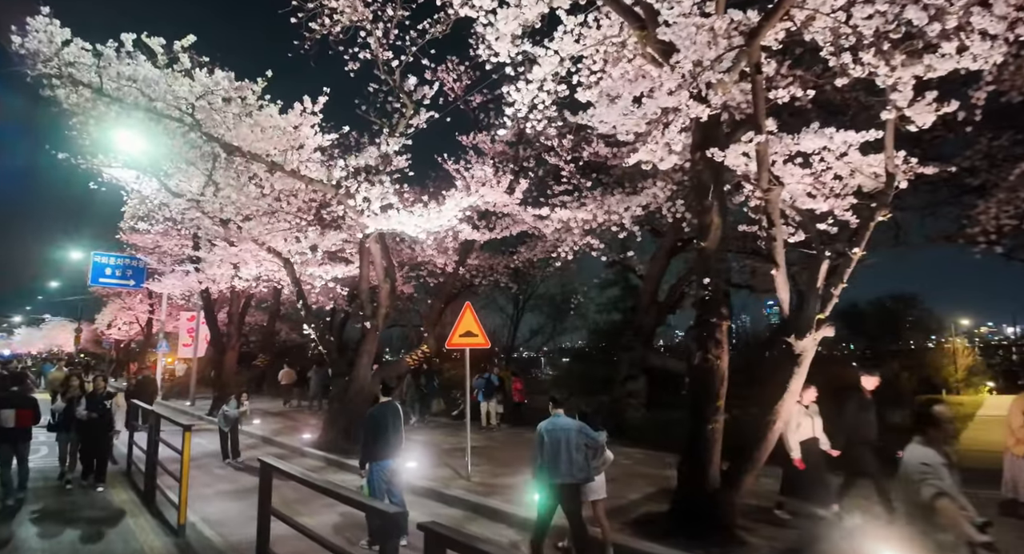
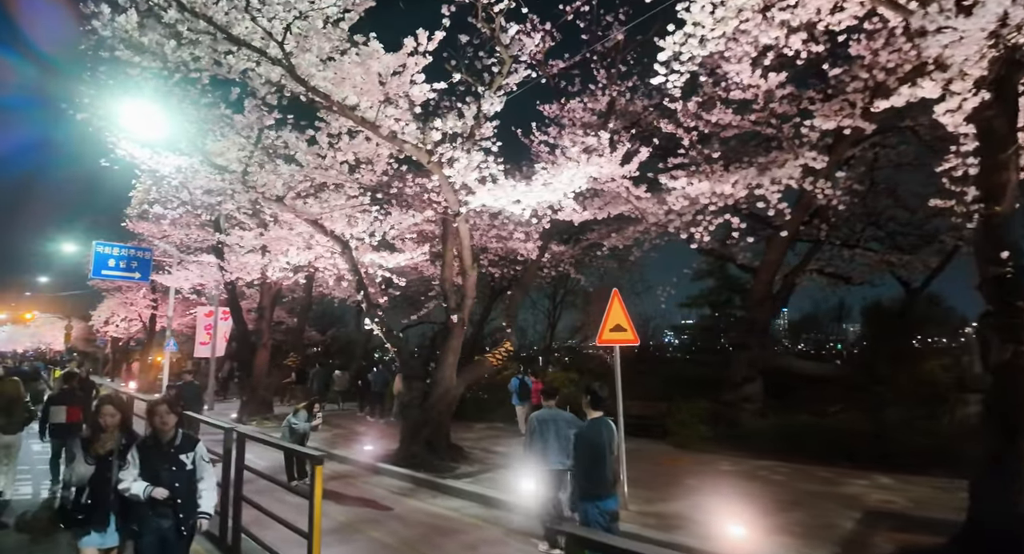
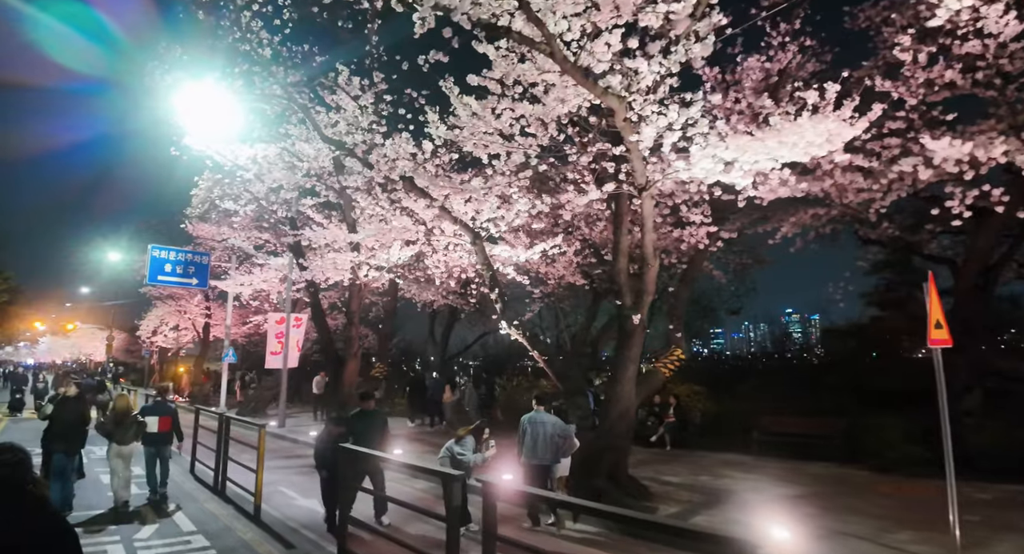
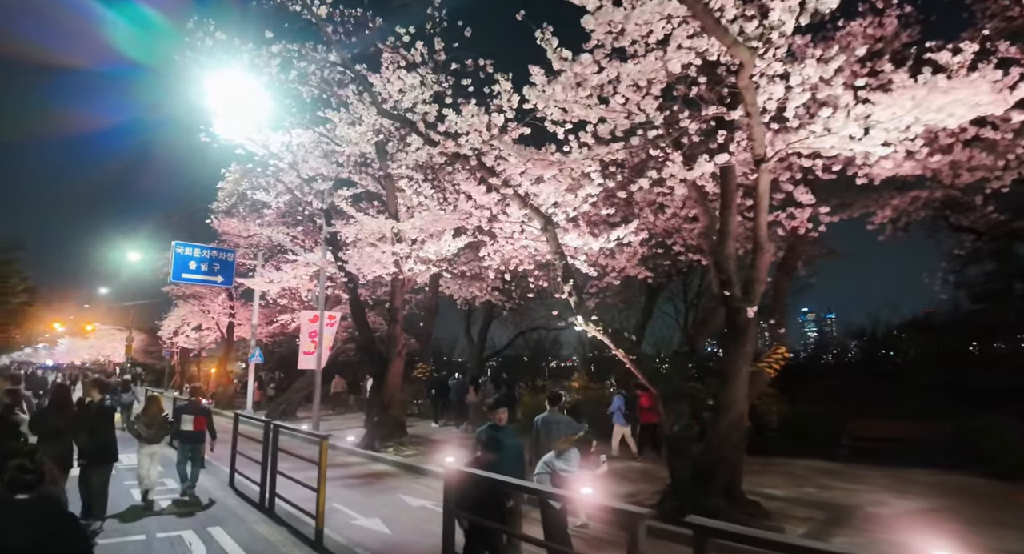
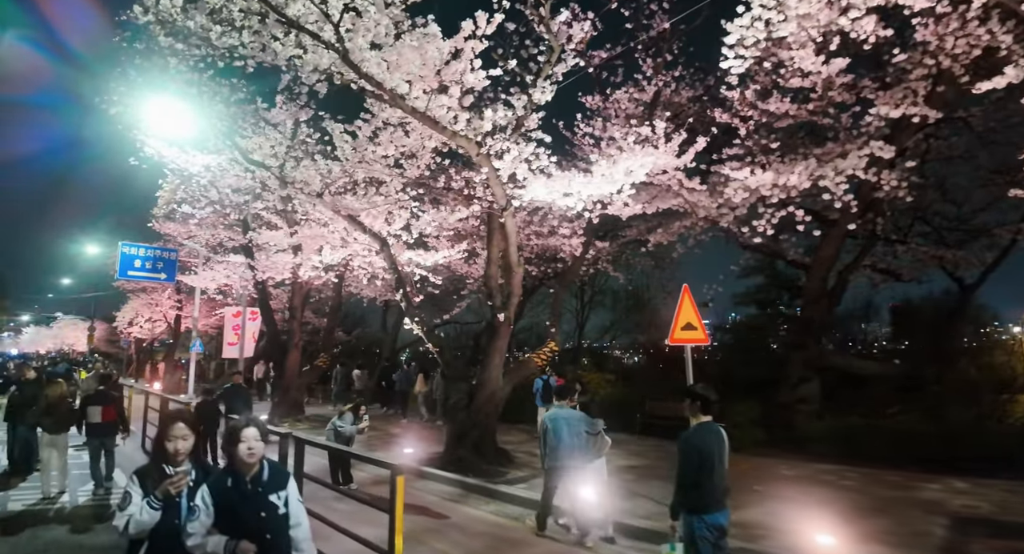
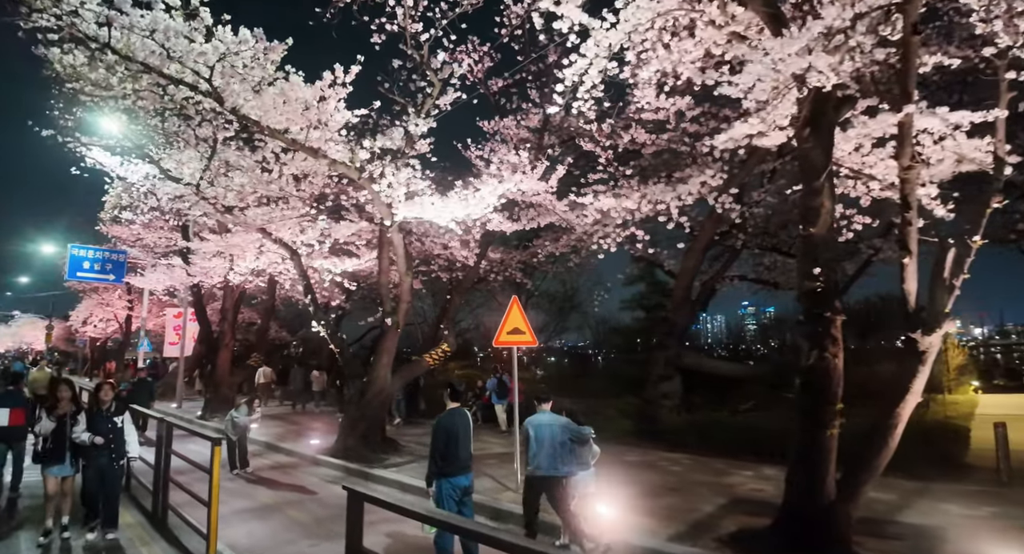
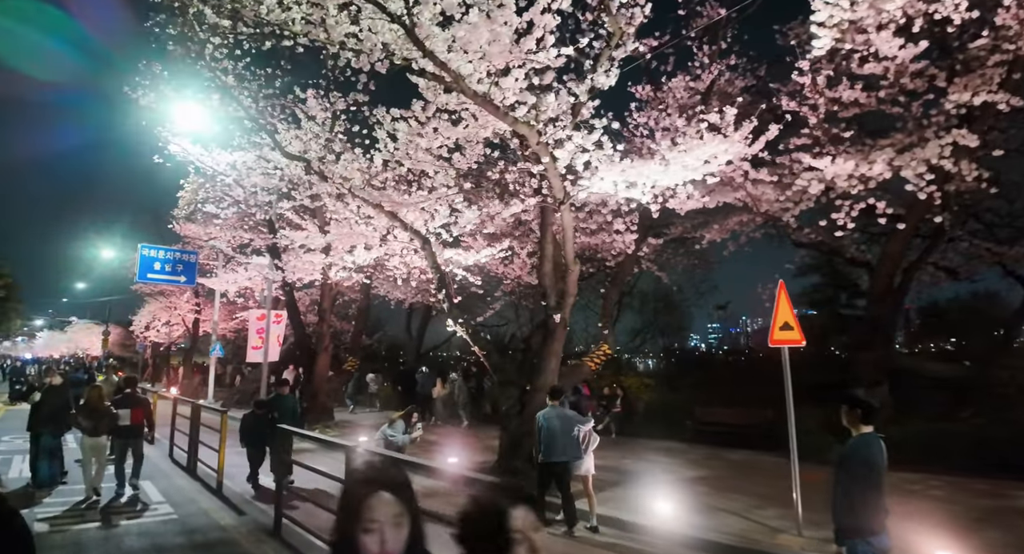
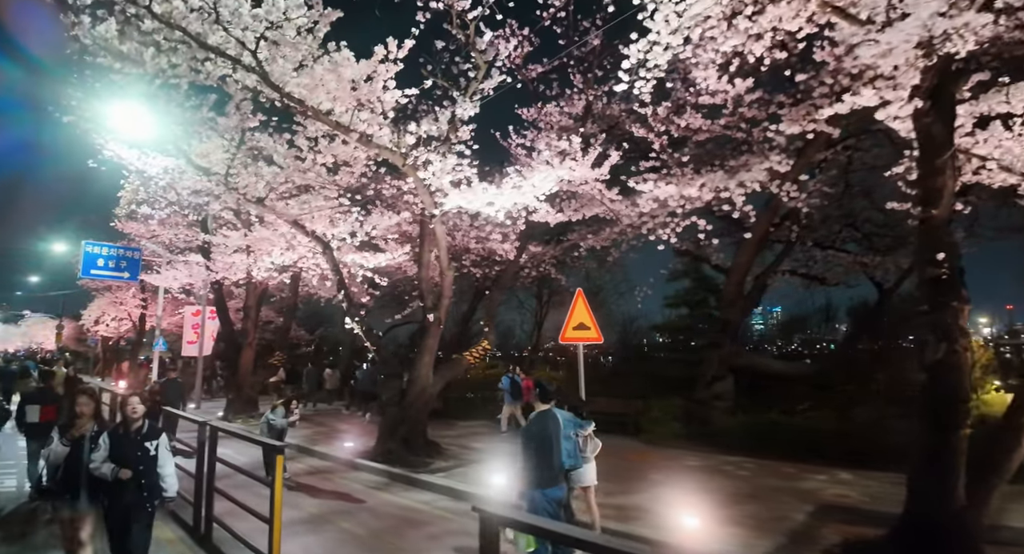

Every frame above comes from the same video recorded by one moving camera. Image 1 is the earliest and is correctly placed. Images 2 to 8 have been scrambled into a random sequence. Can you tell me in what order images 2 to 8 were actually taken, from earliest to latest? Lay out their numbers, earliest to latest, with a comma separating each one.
6, 8, 2, 5, 7, 3, 4
